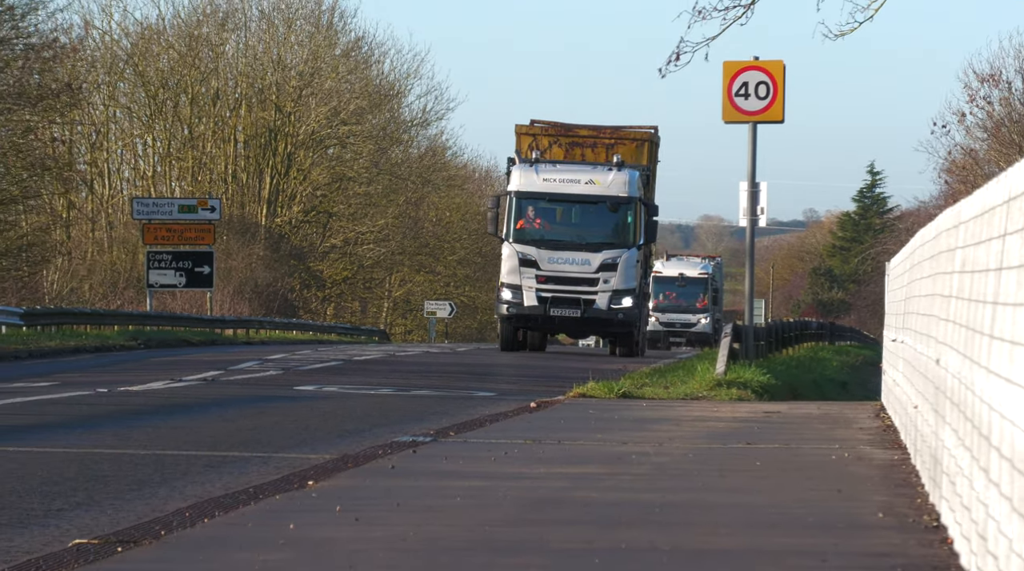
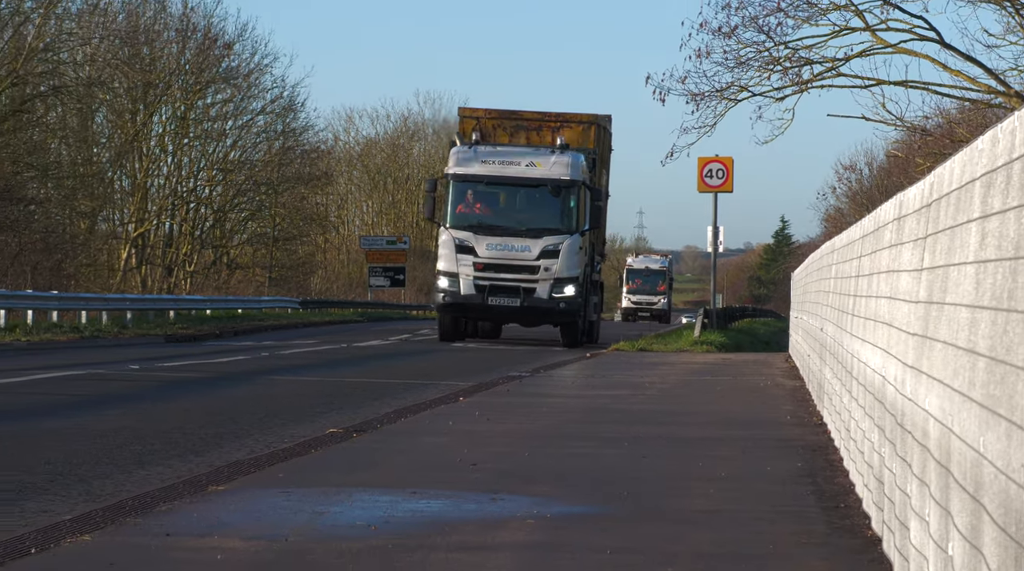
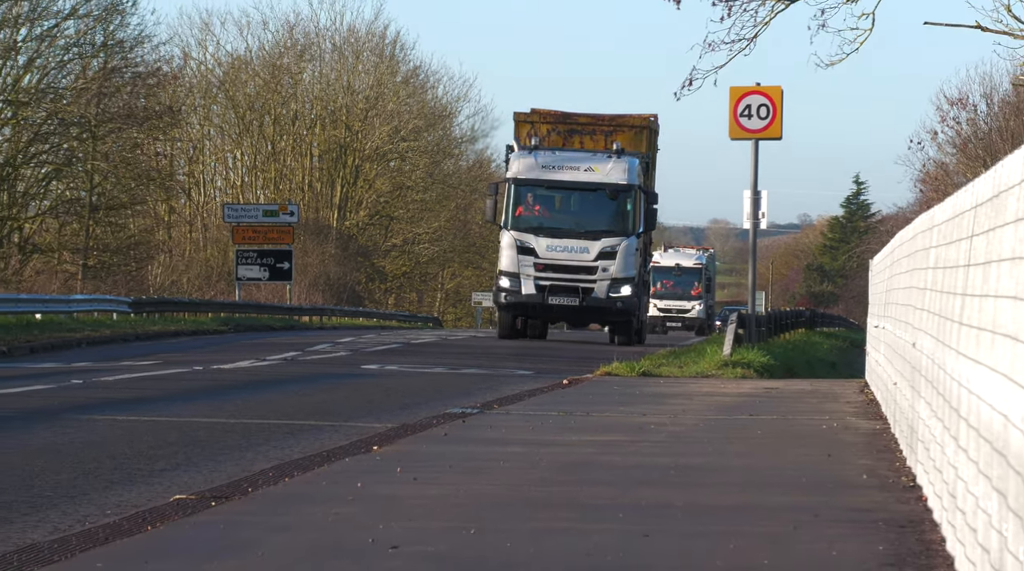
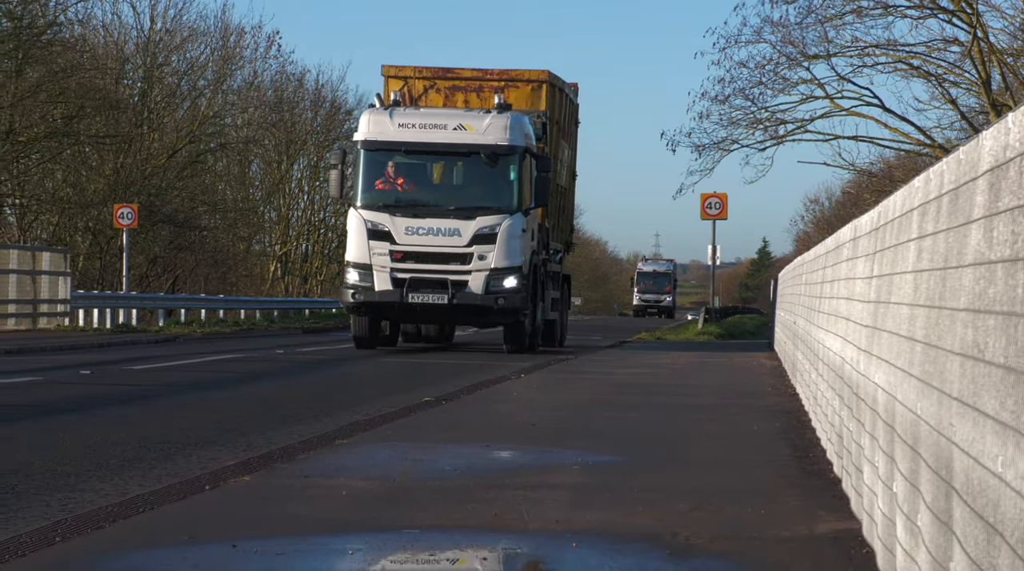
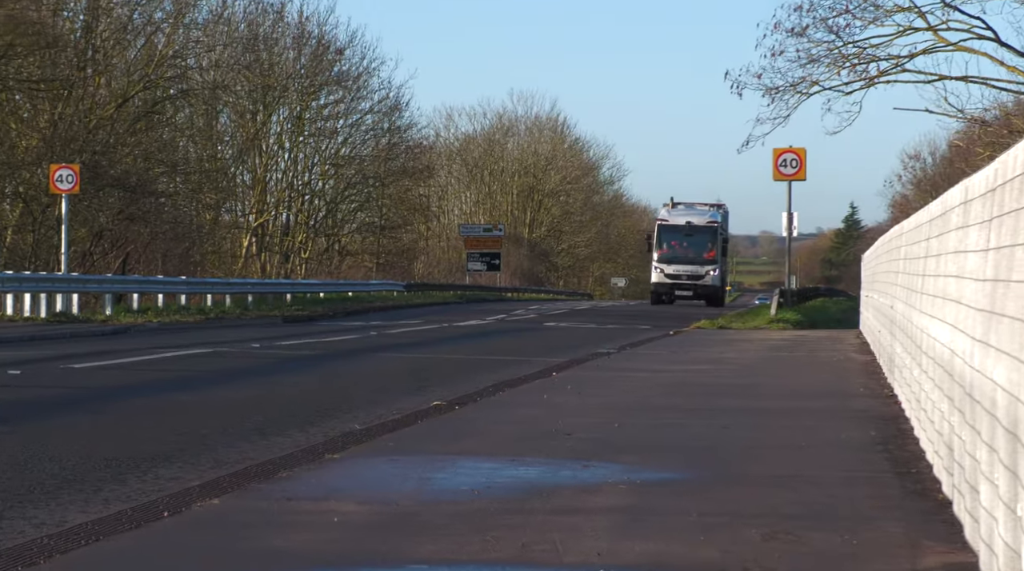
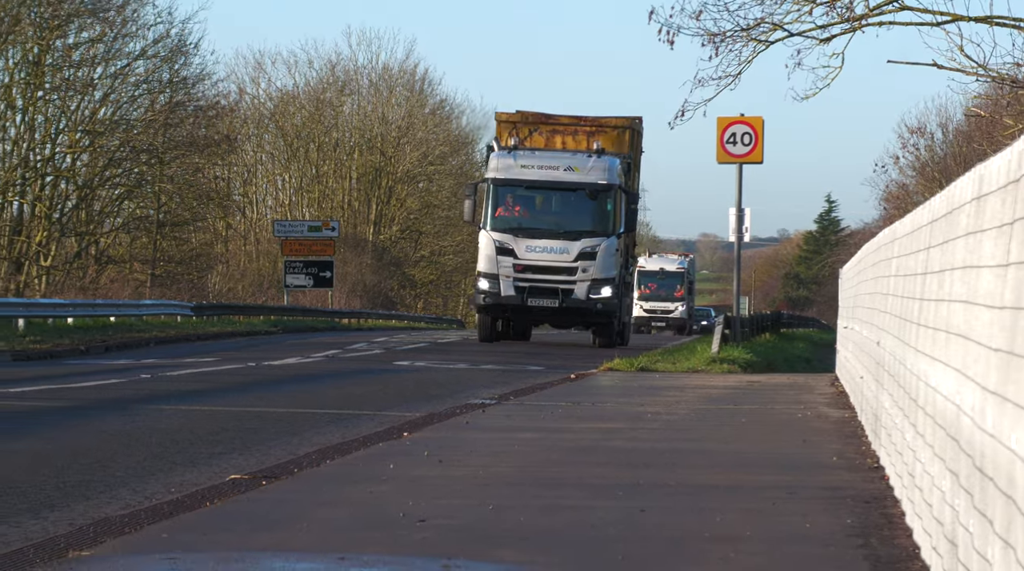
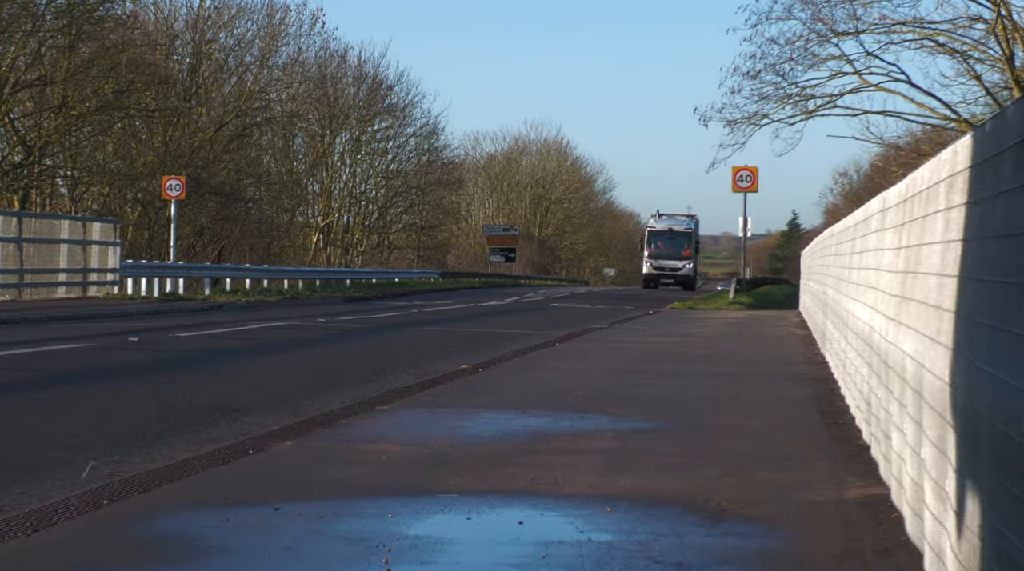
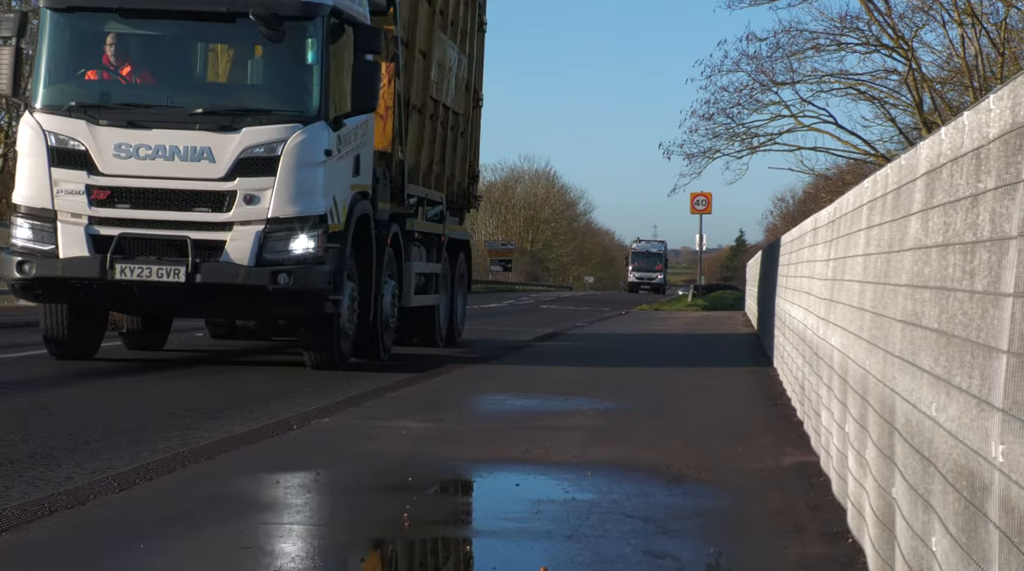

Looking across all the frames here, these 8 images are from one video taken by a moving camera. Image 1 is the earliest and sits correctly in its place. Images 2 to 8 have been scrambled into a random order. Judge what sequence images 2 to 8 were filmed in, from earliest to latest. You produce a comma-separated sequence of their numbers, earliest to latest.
3, 6, 2, 4, 8, 7, 5
